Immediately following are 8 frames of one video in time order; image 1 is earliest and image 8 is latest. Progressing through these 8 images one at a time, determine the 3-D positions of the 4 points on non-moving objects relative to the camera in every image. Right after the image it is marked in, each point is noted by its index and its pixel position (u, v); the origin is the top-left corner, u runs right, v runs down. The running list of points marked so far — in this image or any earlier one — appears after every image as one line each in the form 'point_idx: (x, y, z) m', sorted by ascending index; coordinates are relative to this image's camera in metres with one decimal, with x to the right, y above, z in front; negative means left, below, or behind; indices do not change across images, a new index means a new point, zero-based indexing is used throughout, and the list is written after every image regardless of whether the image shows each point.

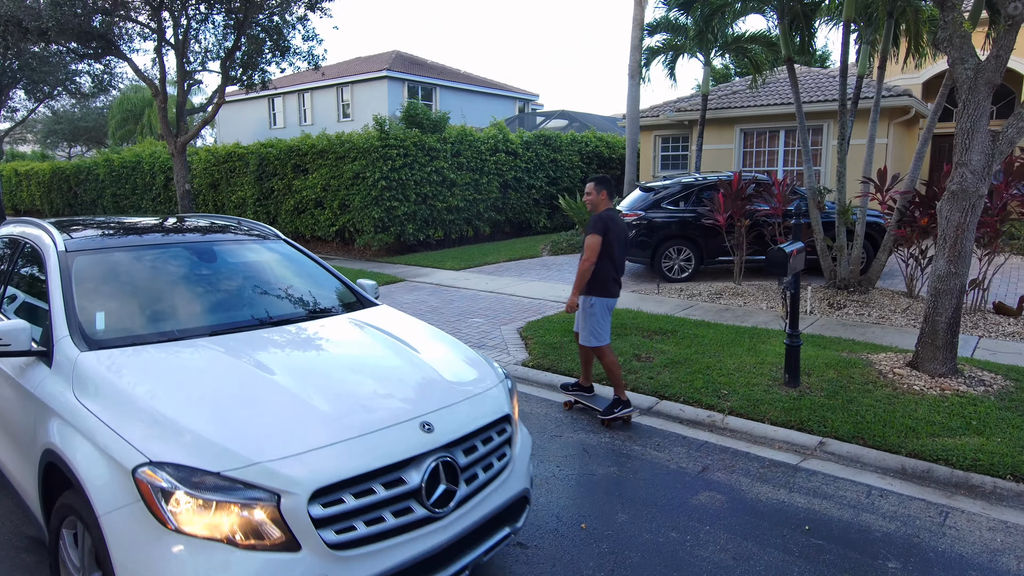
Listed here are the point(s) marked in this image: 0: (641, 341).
0: (+1.4, -0.6, +6.8) m
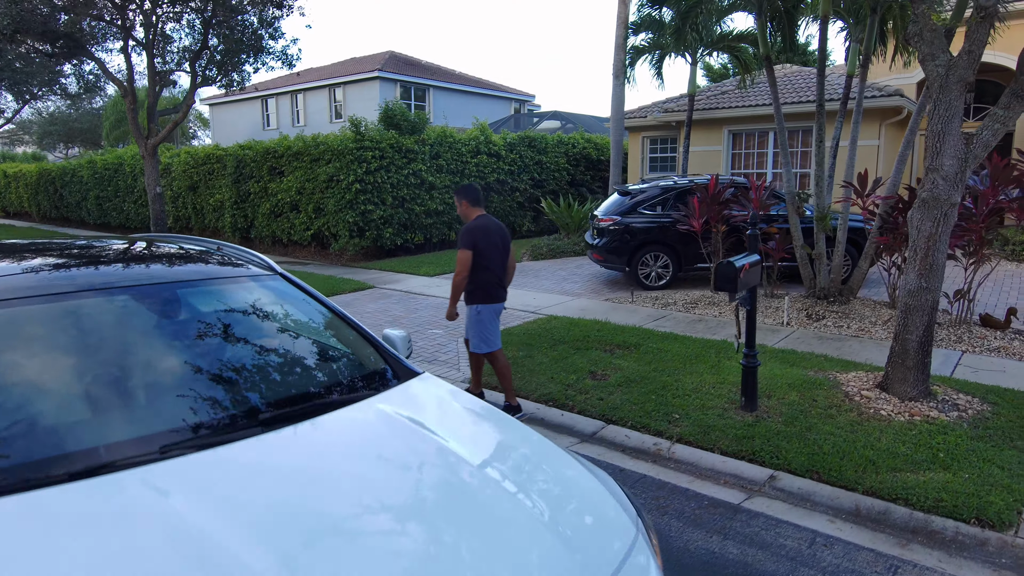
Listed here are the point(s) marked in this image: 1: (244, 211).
0: (+0.9, -0.7, +6.4) m
1: (-6.3, +1.8, +15.3) m
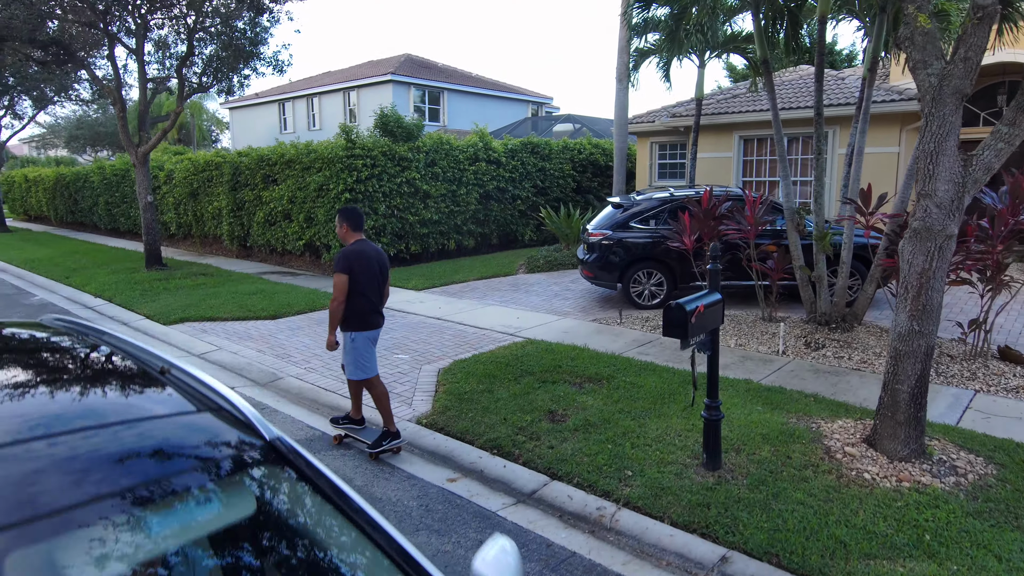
0: (+0.5, -0.9, +5.9) m
1: (-6.3, +1.6, +15.0) m
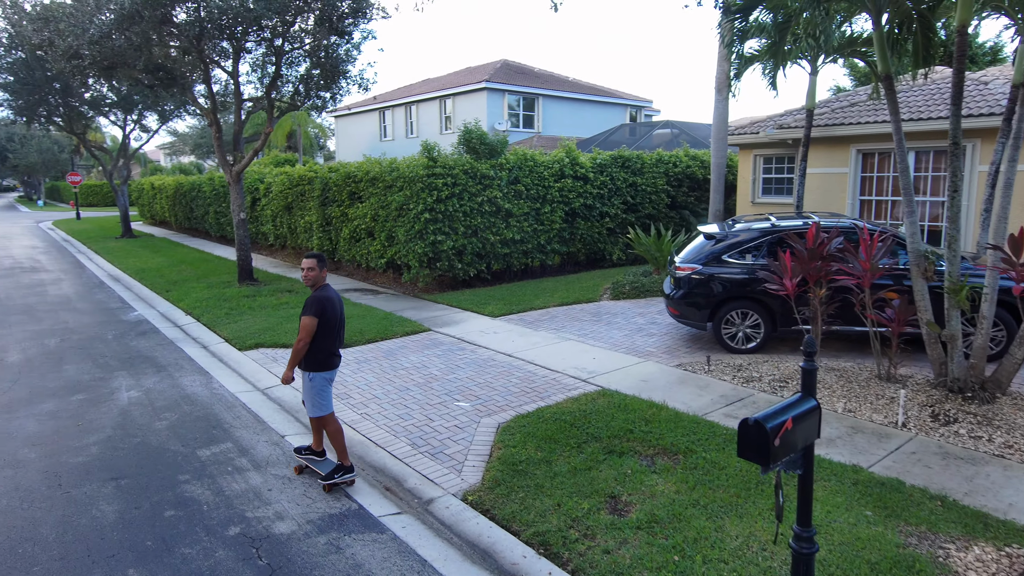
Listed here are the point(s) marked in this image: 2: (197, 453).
0: (+1.0, -1.4, +5.1) m
1: (-4.3, +1.3, +15.2) m
2: (-2.8, -1.4, +5.6) m
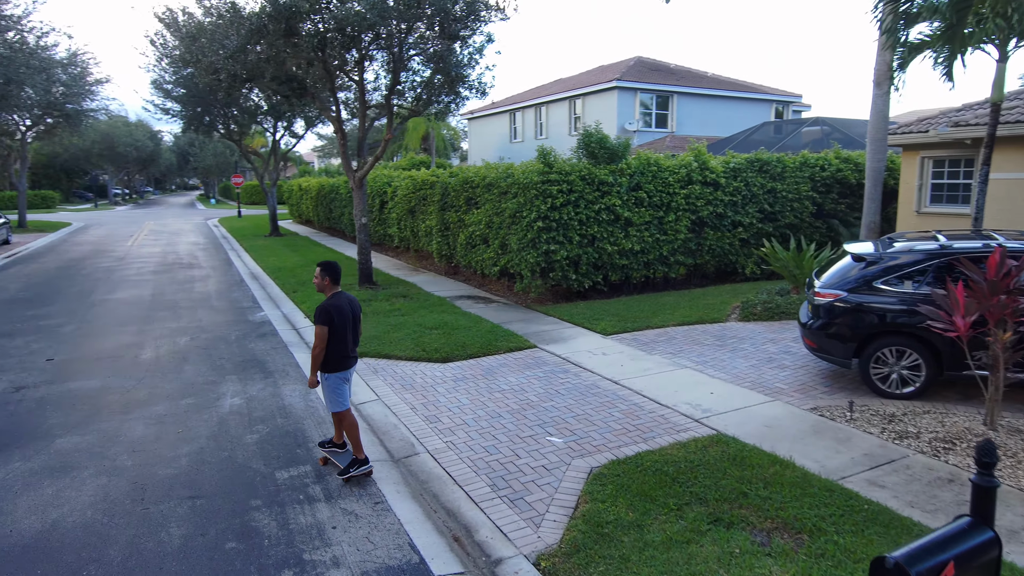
0: (+1.5, -1.7, +4.3) m
1: (-1.5, +1.2, +15.2) m
2: (-2.0, -1.6, +5.5) m
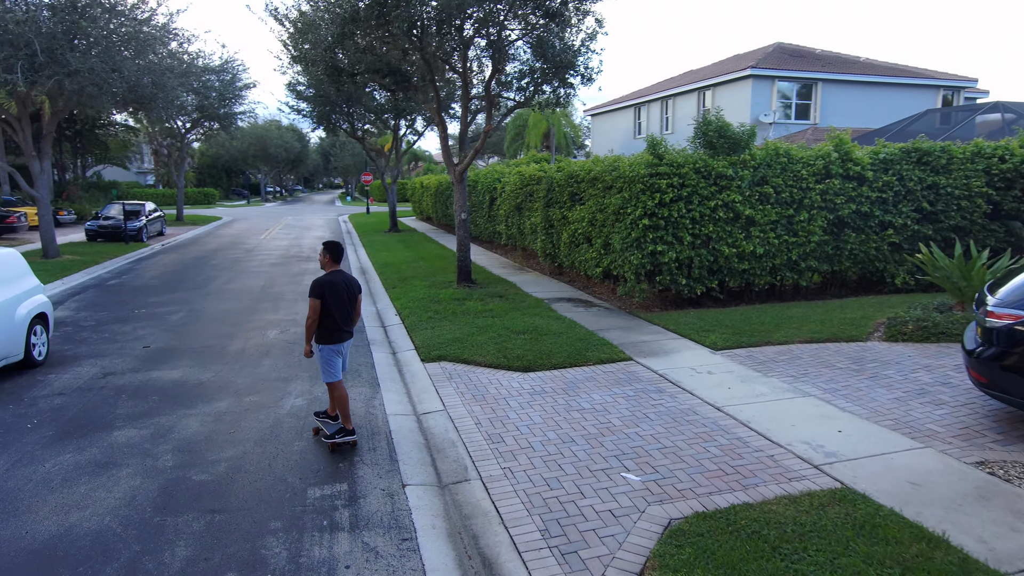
0: (+1.7, -1.8, +3.1) m
1: (+0.9, +1.1, +14.3) m
2: (-1.6, -1.6, +4.9) m
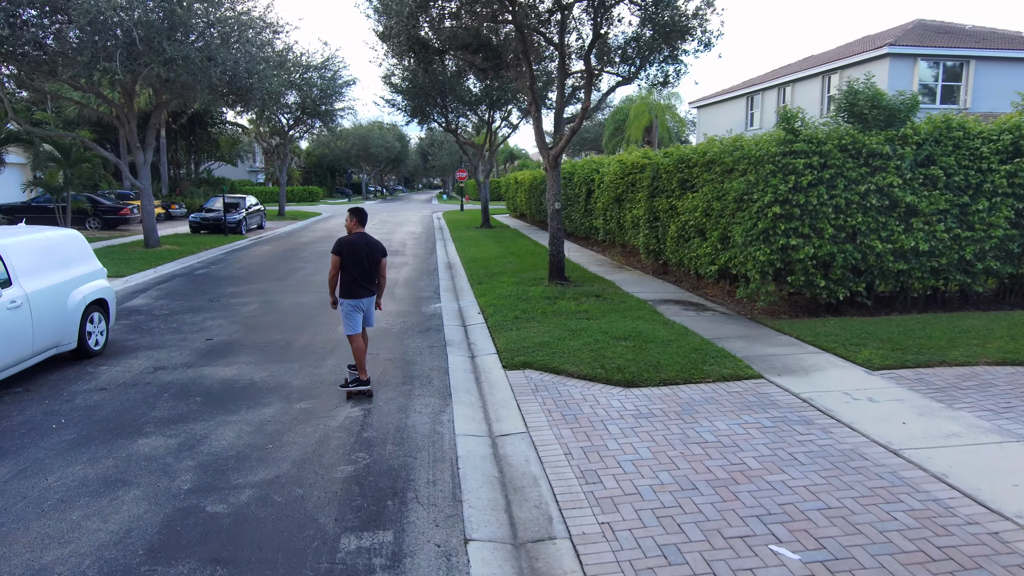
0: (+1.9, -1.8, +1.4) m
1: (+2.8, +1.1, +12.7) m
2: (-1.0, -1.5, +3.8) m
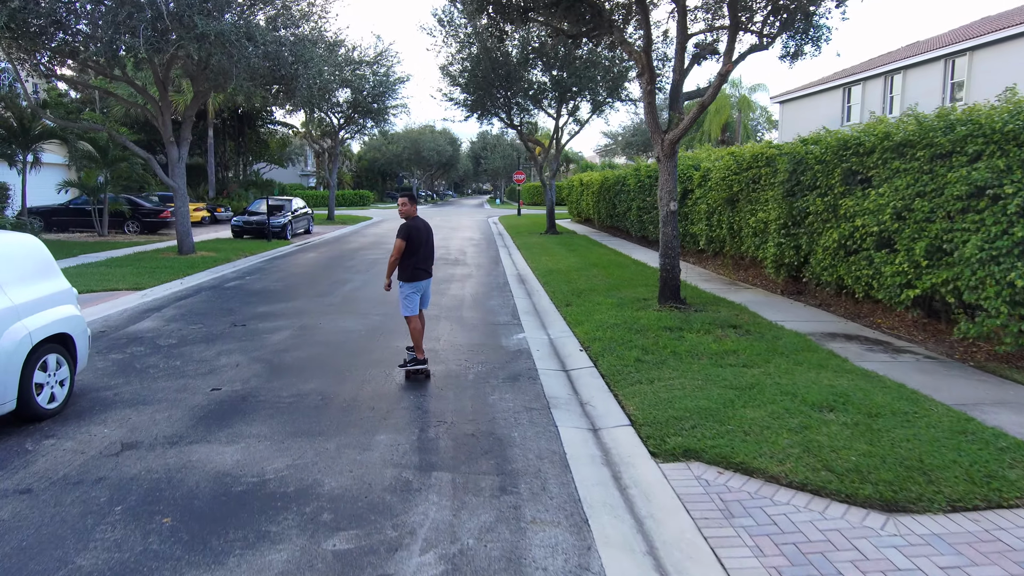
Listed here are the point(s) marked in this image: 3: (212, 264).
0: (+2.6, -2.1, -1.4) m
1: (+4.4, +0.7, +9.8) m
2: (-0.2, -1.7, +1.2) m
3: (-7.1, +0.6, +15.2) m
